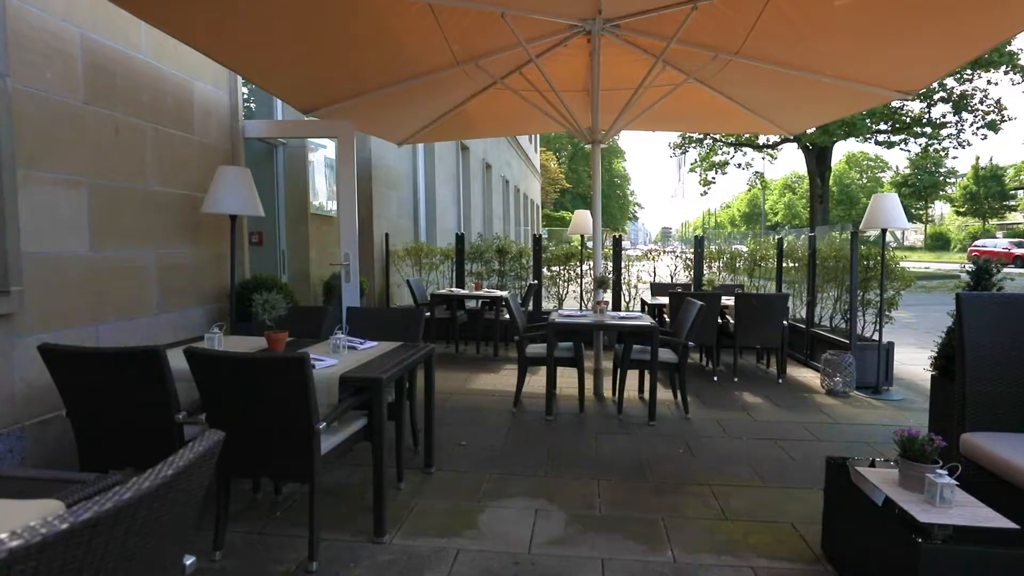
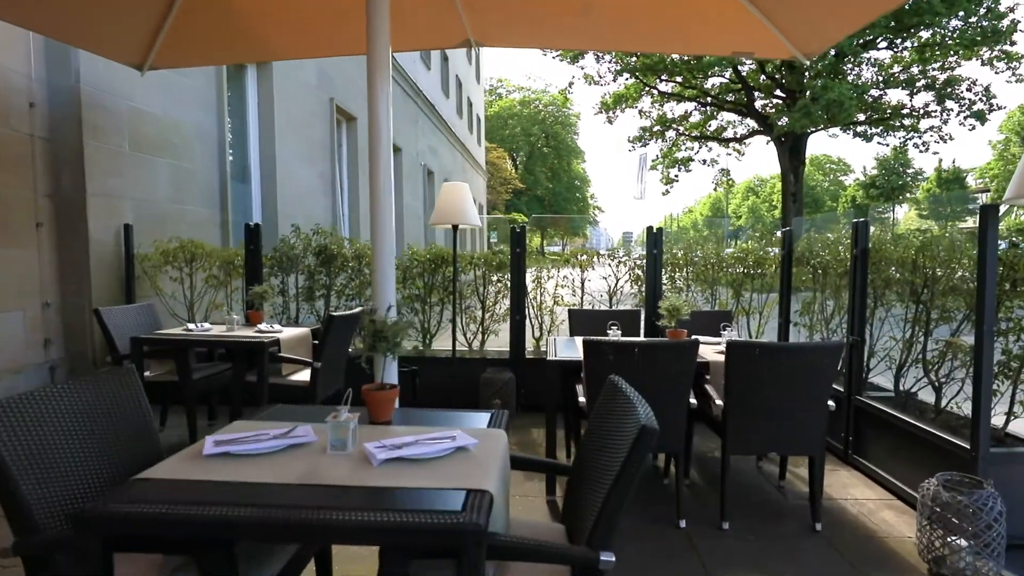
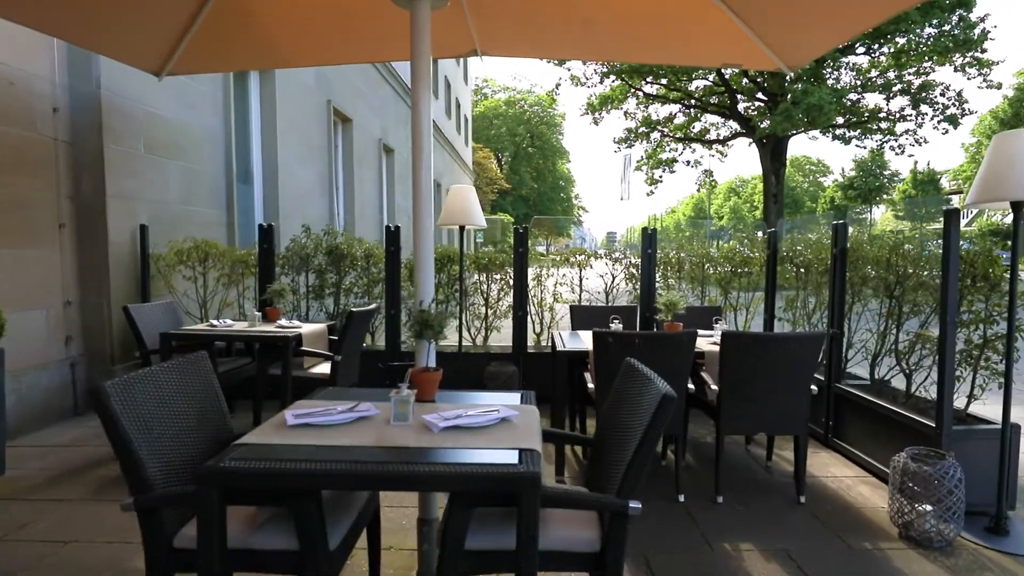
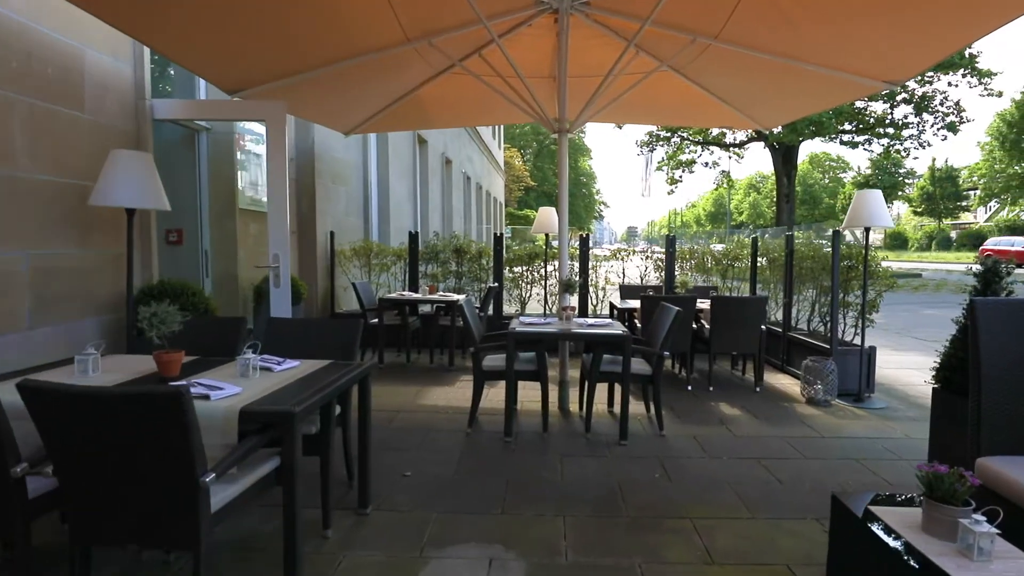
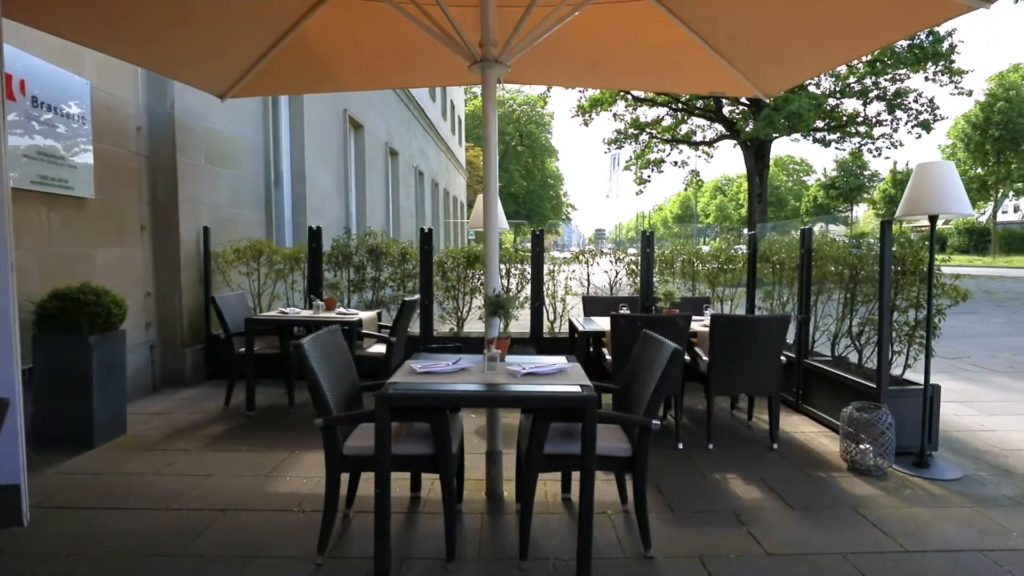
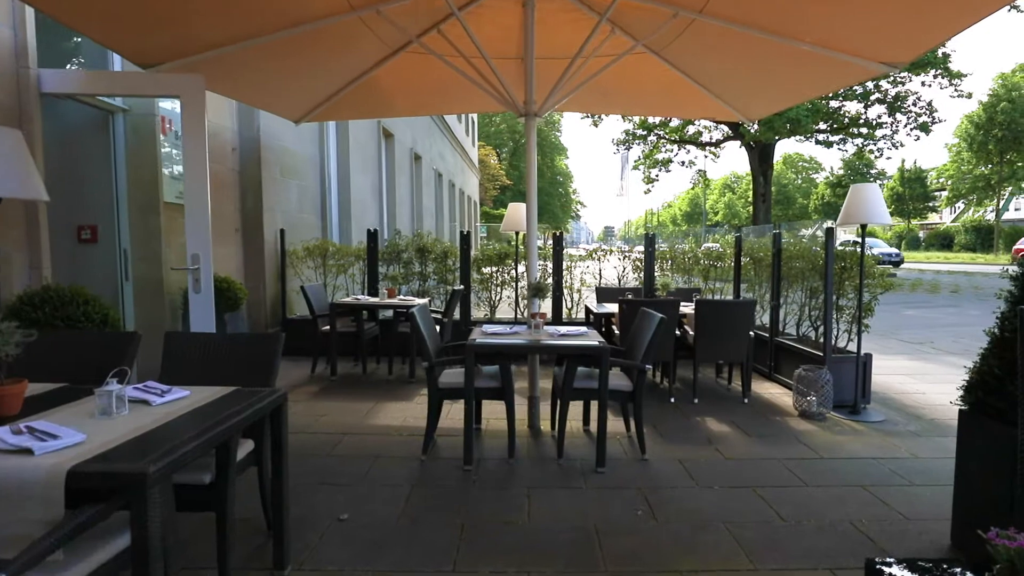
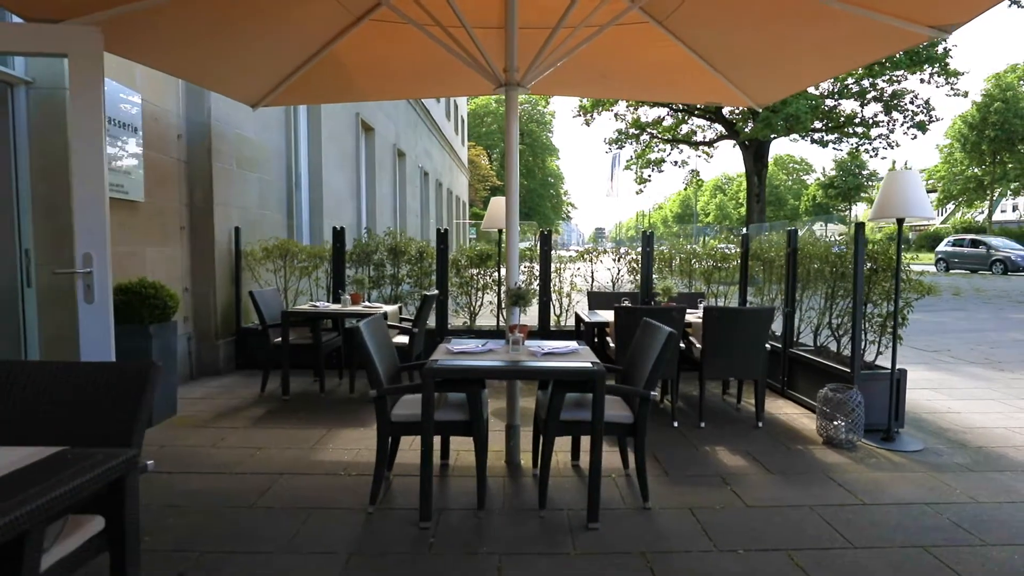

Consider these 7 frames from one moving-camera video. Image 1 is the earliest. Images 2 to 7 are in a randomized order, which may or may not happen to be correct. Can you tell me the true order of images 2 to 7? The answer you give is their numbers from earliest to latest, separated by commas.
4, 6, 7, 5, 3, 2
